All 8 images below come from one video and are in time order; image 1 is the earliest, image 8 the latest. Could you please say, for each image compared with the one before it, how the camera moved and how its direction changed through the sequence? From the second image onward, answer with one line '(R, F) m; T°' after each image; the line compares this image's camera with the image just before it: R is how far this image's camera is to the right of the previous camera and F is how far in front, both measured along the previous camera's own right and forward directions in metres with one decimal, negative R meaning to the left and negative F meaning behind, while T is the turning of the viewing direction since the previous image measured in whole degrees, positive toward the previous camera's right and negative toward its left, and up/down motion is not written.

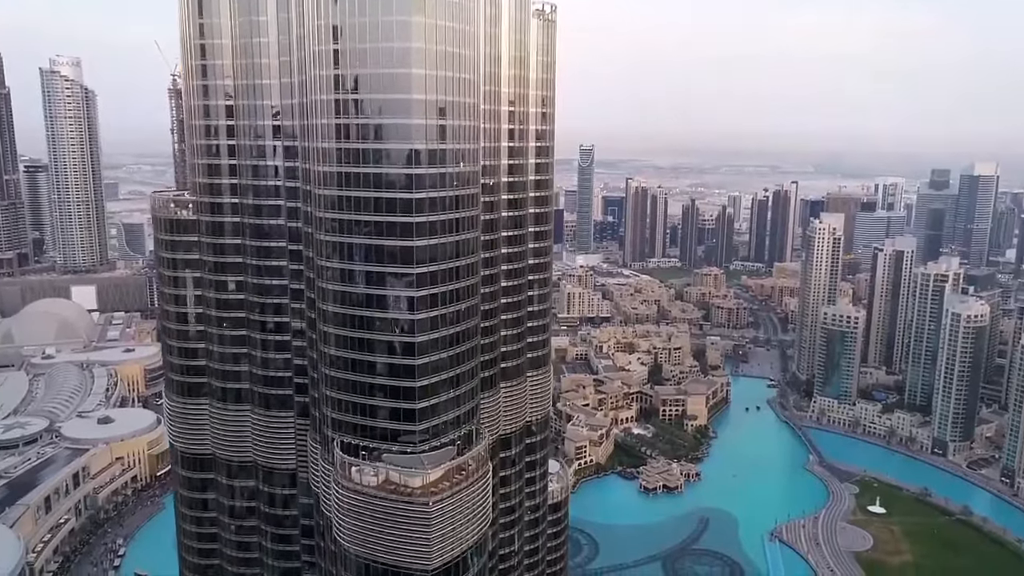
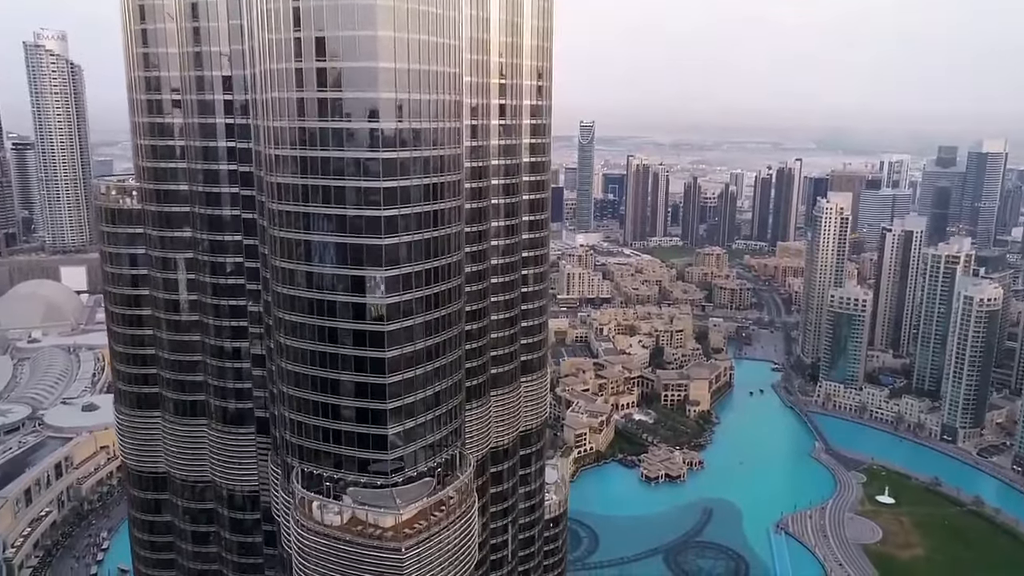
(+0.2, +2.8) m; 0°
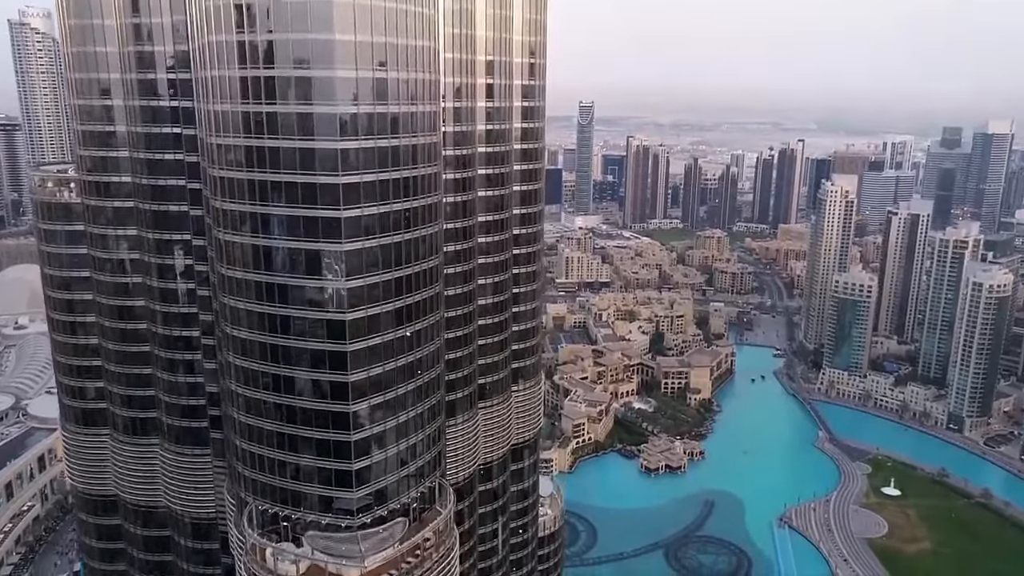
(+0.2, +2.2) m; 0°
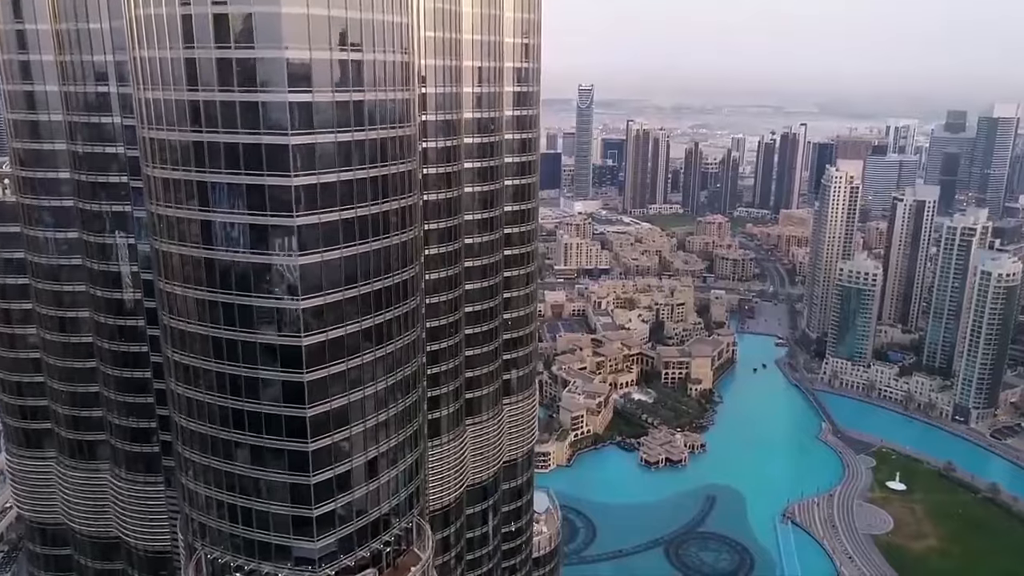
(+0.2, +1.9) m; 0°
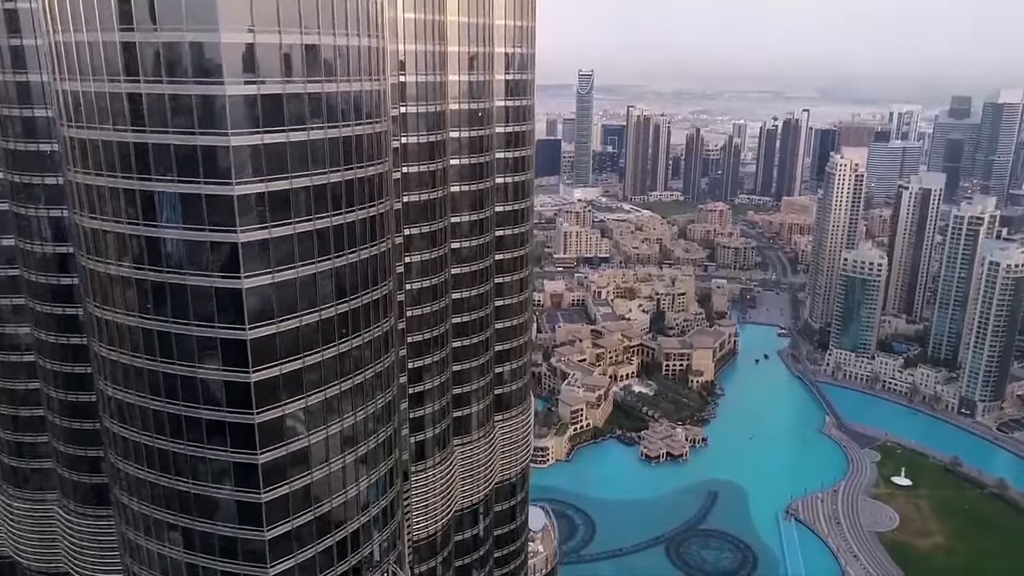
(+0.2, +1.6) m; 0°
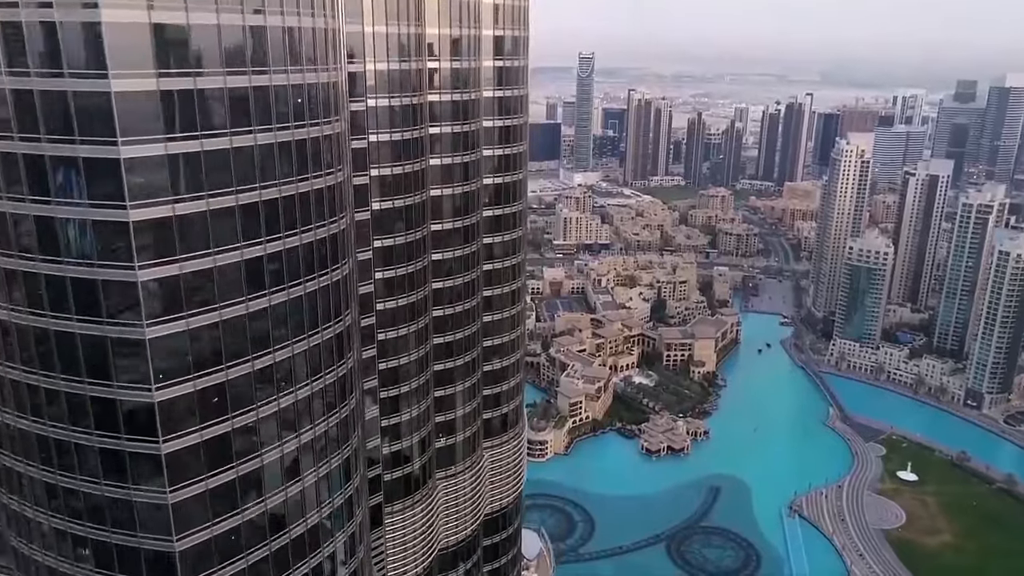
(+0.2, +1.8) m; 0°
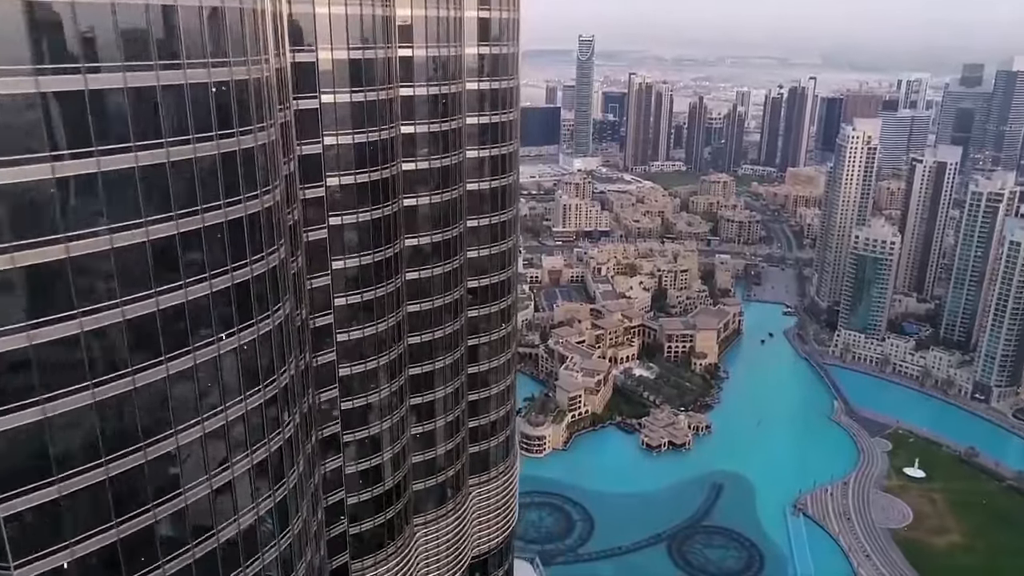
(+0.2, +1.9) m; 0°
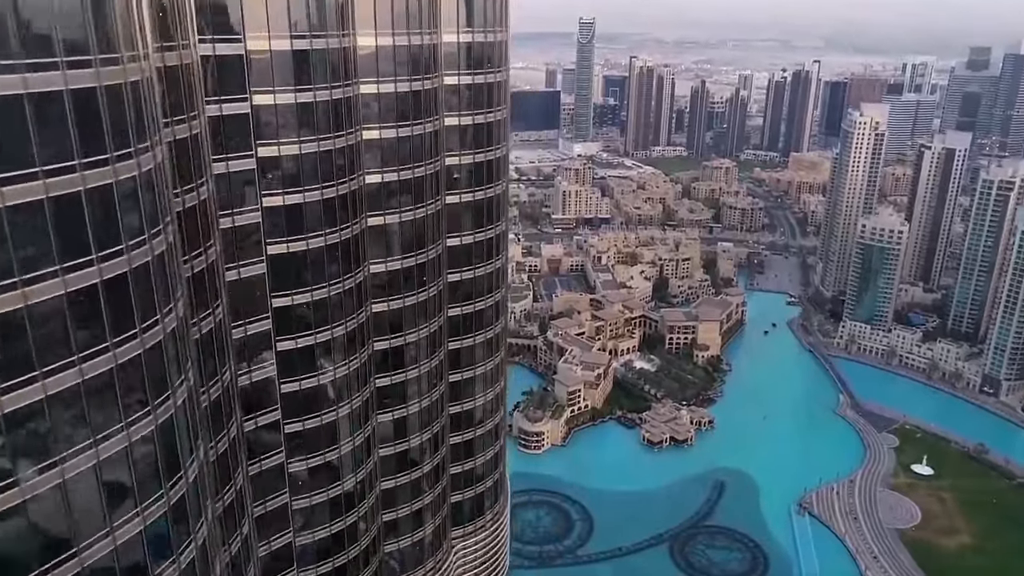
(+0.2, +1.9) m; 0°
